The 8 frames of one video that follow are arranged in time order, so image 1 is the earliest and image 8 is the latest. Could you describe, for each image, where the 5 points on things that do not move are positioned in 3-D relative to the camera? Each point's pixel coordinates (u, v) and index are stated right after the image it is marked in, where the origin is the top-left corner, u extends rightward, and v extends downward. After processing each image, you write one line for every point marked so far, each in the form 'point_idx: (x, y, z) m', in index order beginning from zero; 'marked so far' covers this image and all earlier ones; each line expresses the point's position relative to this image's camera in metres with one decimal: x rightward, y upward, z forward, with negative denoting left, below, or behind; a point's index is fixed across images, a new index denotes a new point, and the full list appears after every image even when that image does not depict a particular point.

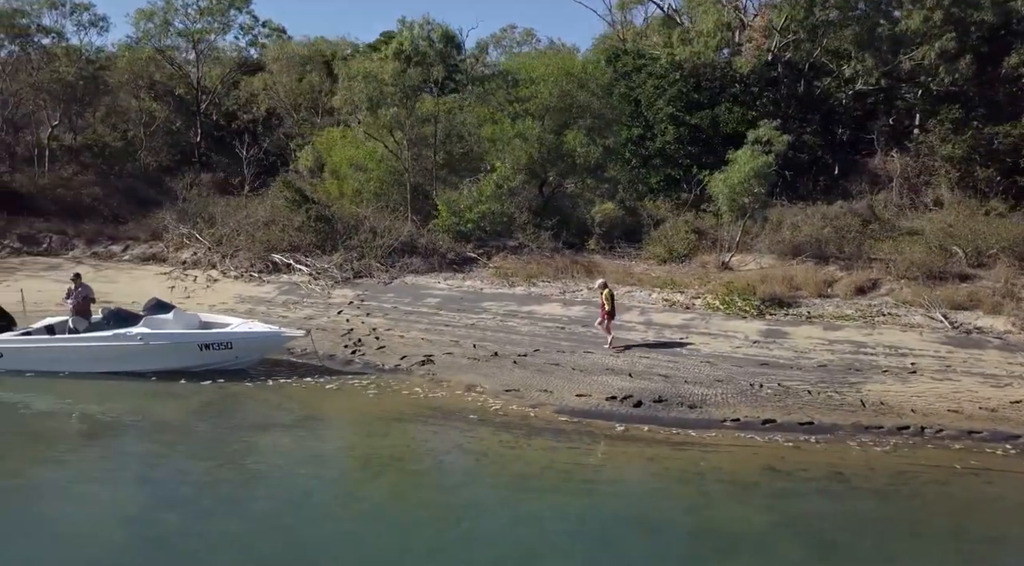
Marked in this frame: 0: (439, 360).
0: (-1.2, -1.3, +15.4) m
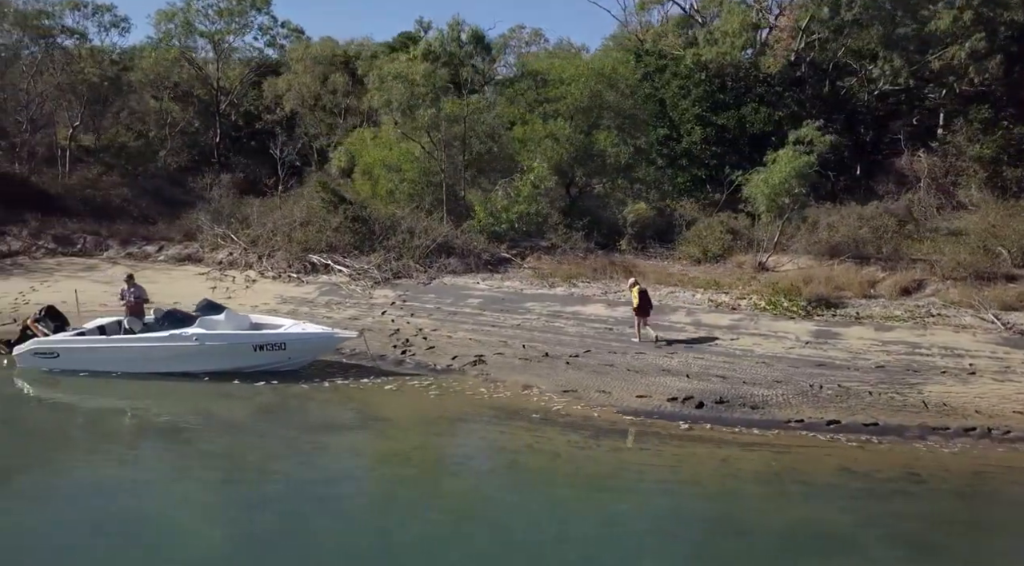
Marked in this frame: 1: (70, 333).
0: (-0.4, -1.3, +15.4) m
1: (-7.4, -0.8, +15.1) m
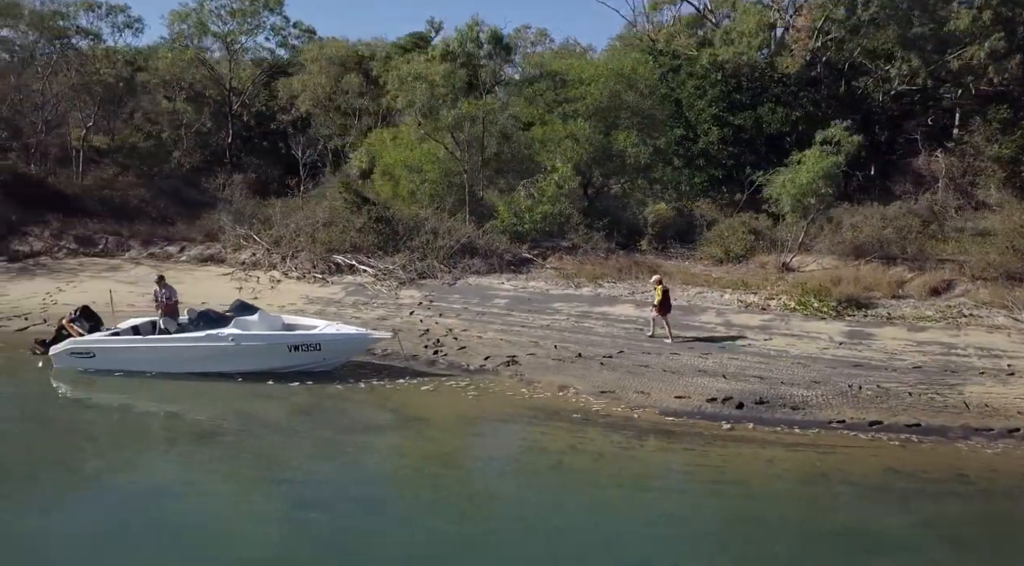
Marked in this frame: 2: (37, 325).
0: (+0.2, -1.3, +15.4) m
1: (-6.9, -0.8, +15.2) m
2: (-9.6, -0.9, +18.1) m
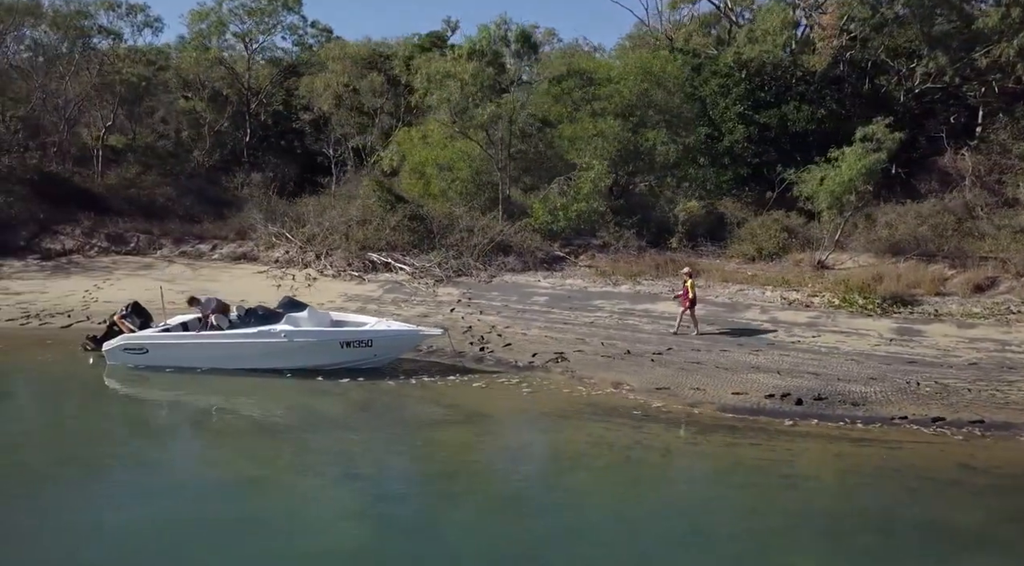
0: (+1.0, -1.3, +15.4) m
1: (-6.0, -0.8, +15.2) m
2: (-8.7, -0.8, +18.1) m
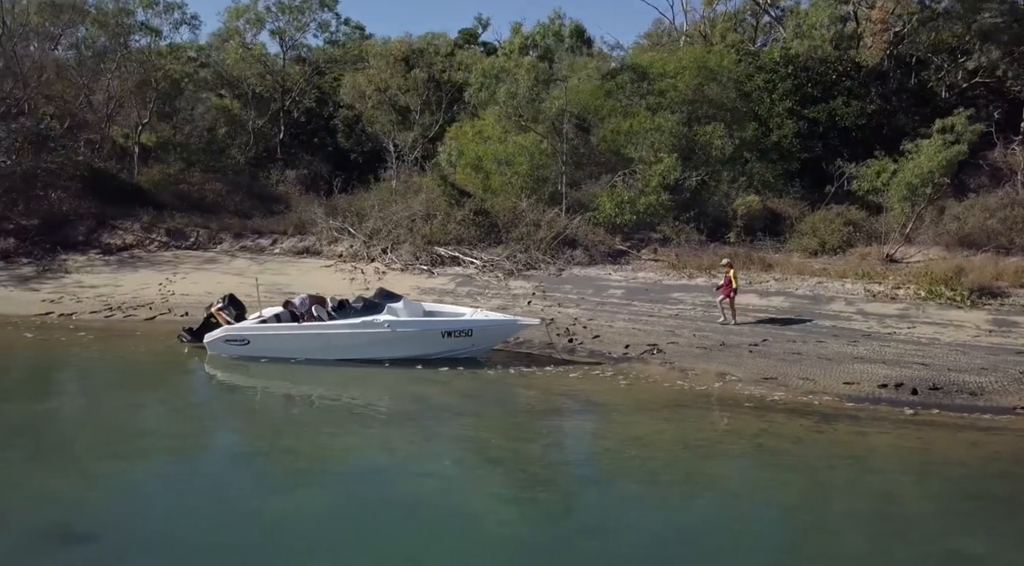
0: (+2.7, -1.1, +15.4) m
1: (-4.4, -0.6, +15.3) m
2: (-7.0, -0.6, +18.2) m
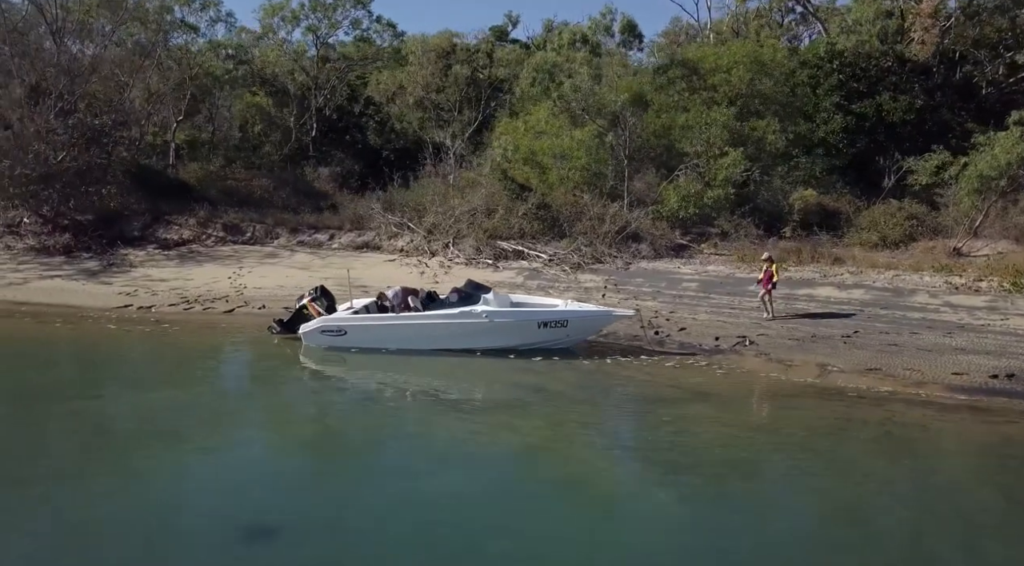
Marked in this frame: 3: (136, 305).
0: (+4.2, -1.0, +15.4) m
1: (-2.9, -0.5, +15.3) m
2: (-5.5, -0.5, +18.3) m
3: (-7.9, -0.5, +18.7) m
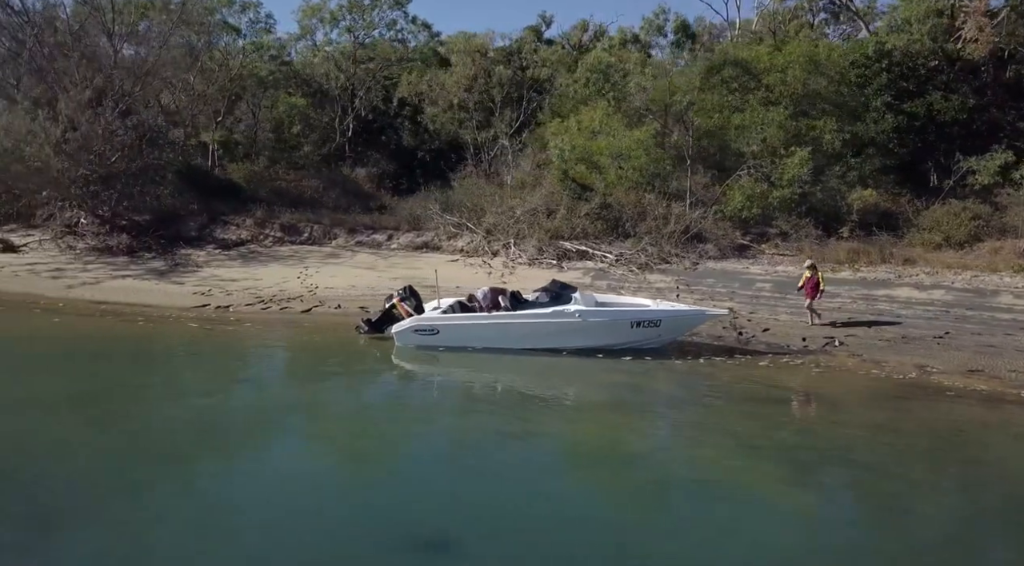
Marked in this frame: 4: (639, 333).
0: (+5.7, -1.0, +15.3) m
1: (-1.4, -0.5, +15.3) m
2: (-3.9, -0.5, +18.4) m
3: (-6.3, -0.5, +18.8) m
4: (+2.0, -0.8, +14.8) m
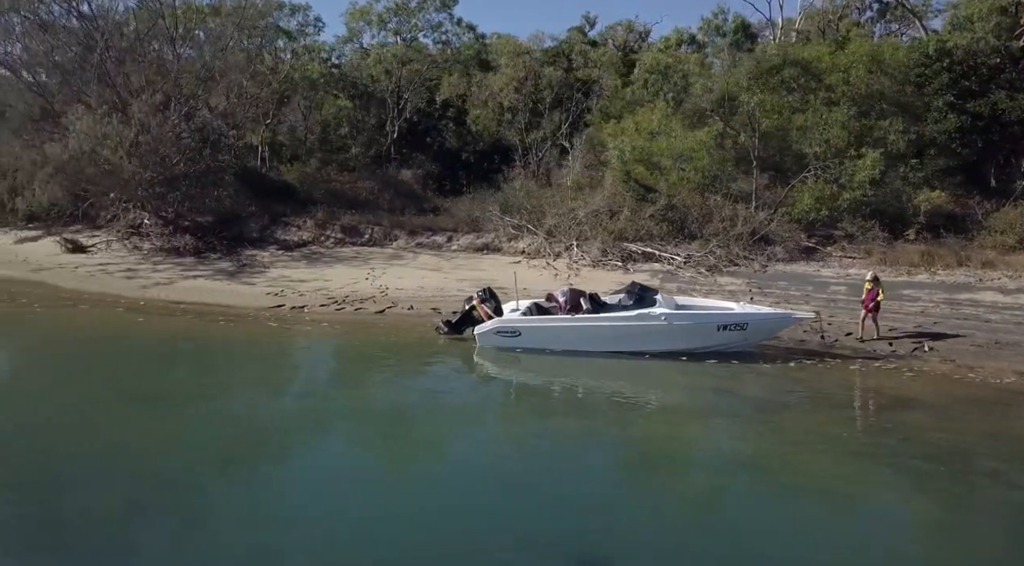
0: (+7.1, -1.0, +15.0) m
1: (0.0, -0.5, +15.3) m
2: (-2.4, -0.5, +18.4) m
3: (-4.8, -0.5, +19.0) m
4: (+3.4, -0.9, +14.6) m
